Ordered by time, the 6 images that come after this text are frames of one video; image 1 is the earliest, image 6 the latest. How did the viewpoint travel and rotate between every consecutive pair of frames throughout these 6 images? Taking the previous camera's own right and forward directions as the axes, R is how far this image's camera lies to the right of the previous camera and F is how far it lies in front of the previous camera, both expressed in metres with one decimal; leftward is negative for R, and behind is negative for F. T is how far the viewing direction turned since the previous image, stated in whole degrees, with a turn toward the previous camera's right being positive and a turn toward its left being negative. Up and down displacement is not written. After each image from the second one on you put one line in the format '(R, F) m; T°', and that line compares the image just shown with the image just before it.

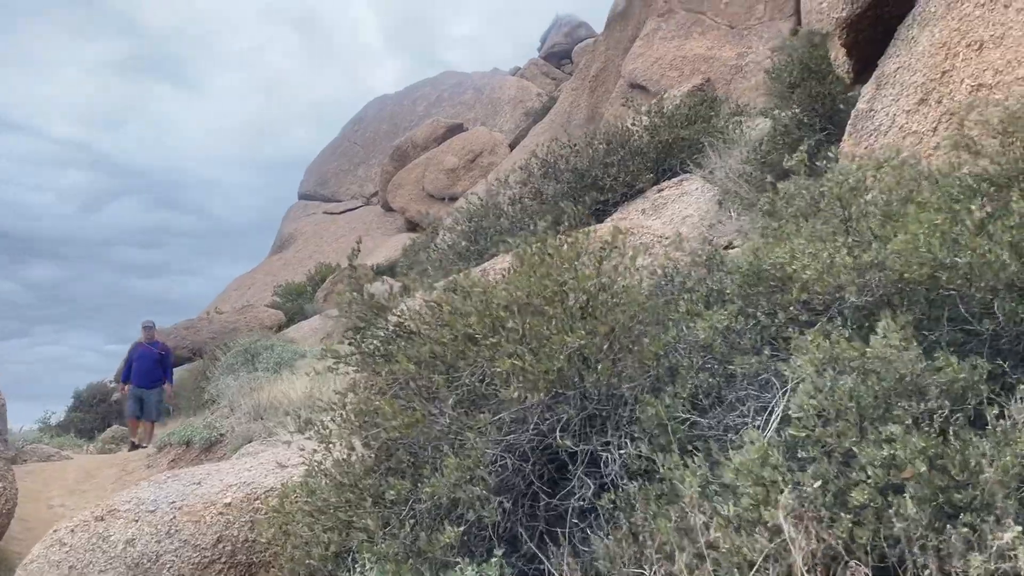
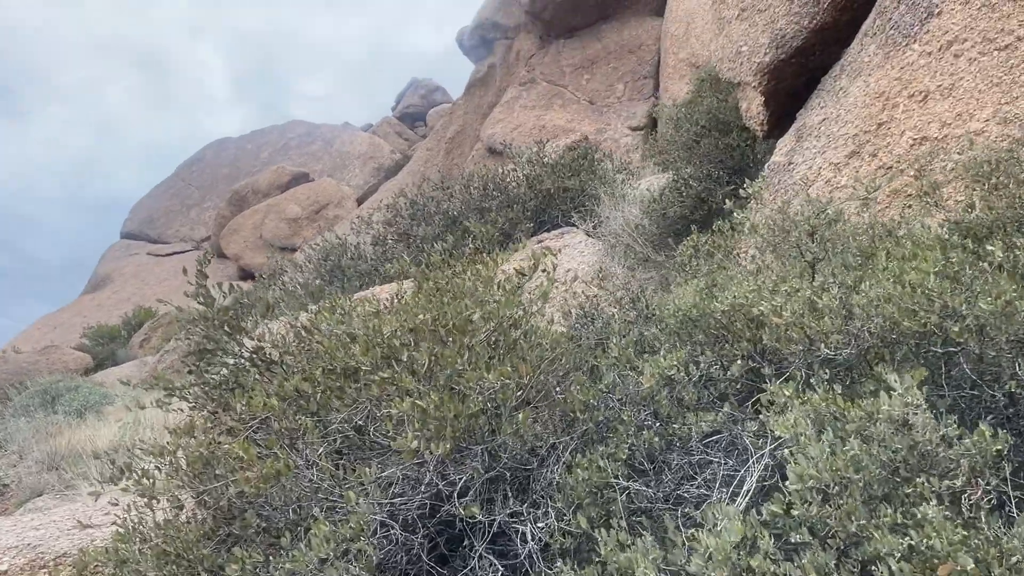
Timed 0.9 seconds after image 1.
(-0.2, +0.7) m; +10°
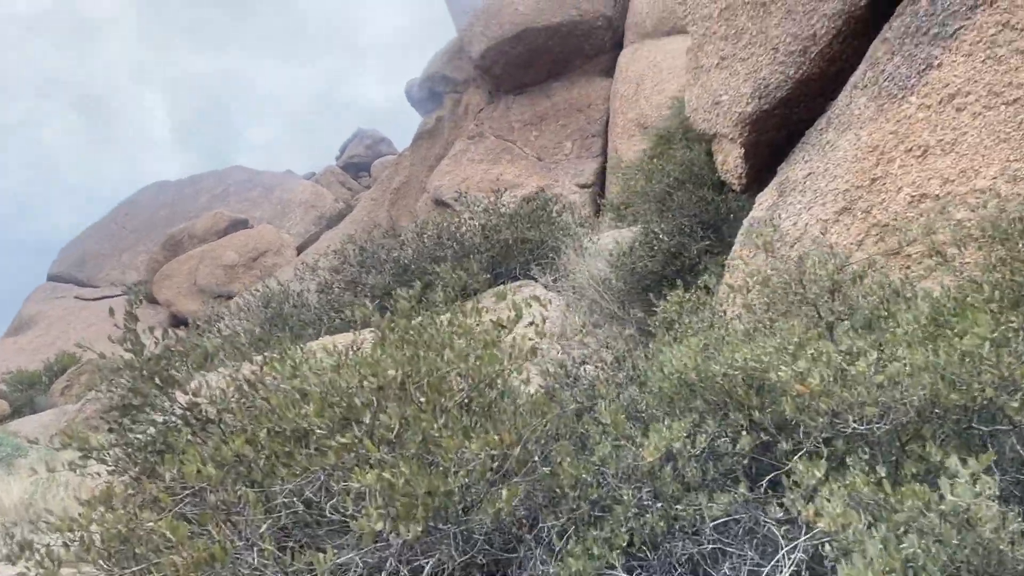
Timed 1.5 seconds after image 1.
(-0.1, +0.3) m; +4°
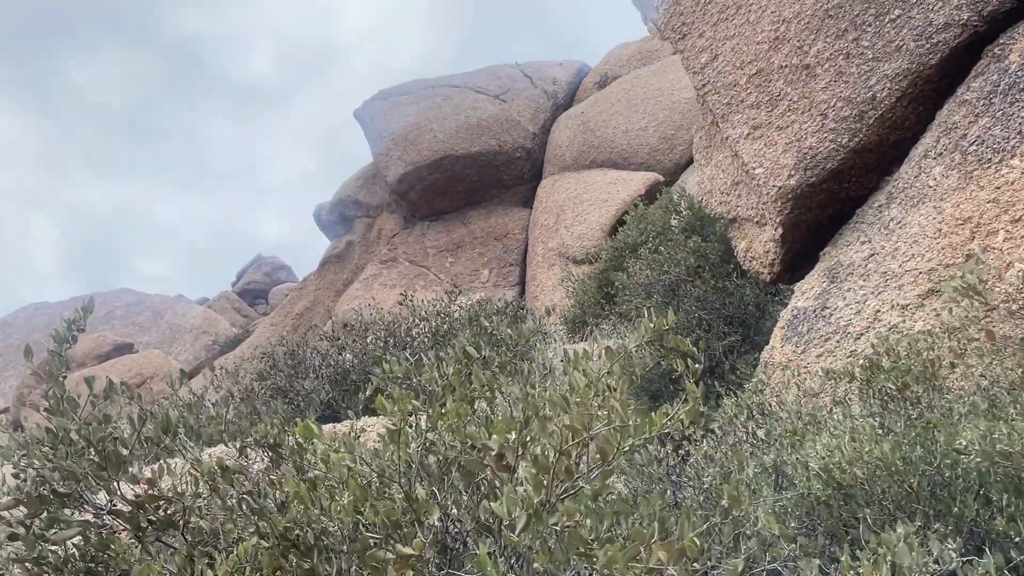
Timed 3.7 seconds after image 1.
(-0.4, +0.8) m; +6°
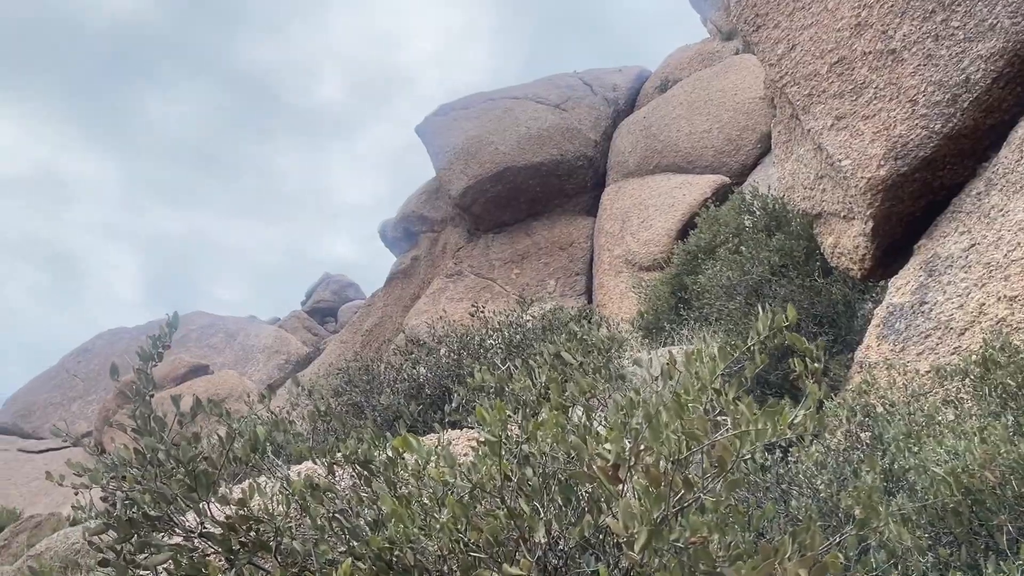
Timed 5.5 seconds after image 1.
(-0.1, +0.1) m; -4°
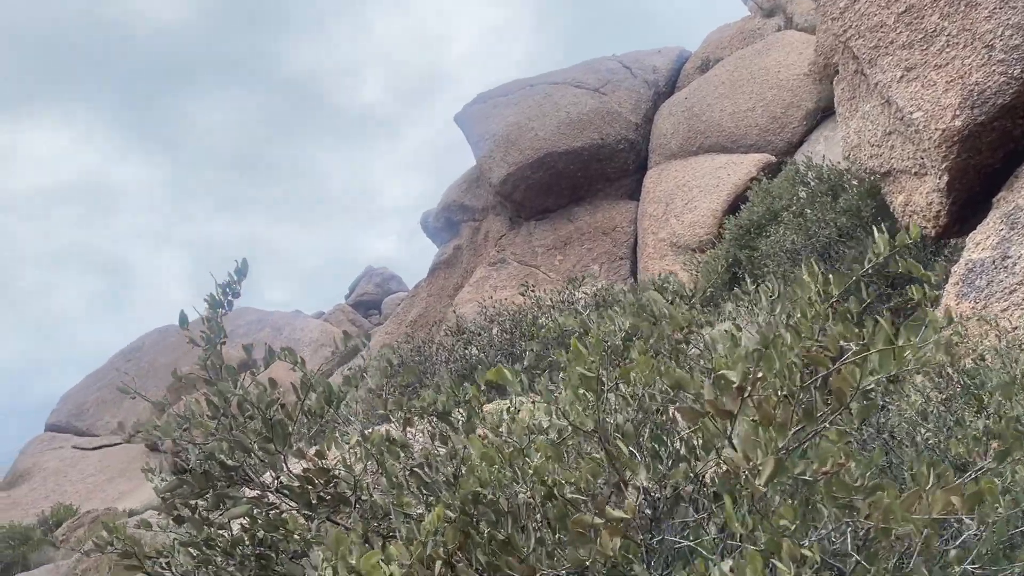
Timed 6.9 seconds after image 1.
(-0.1, +0.1) m; -2°
